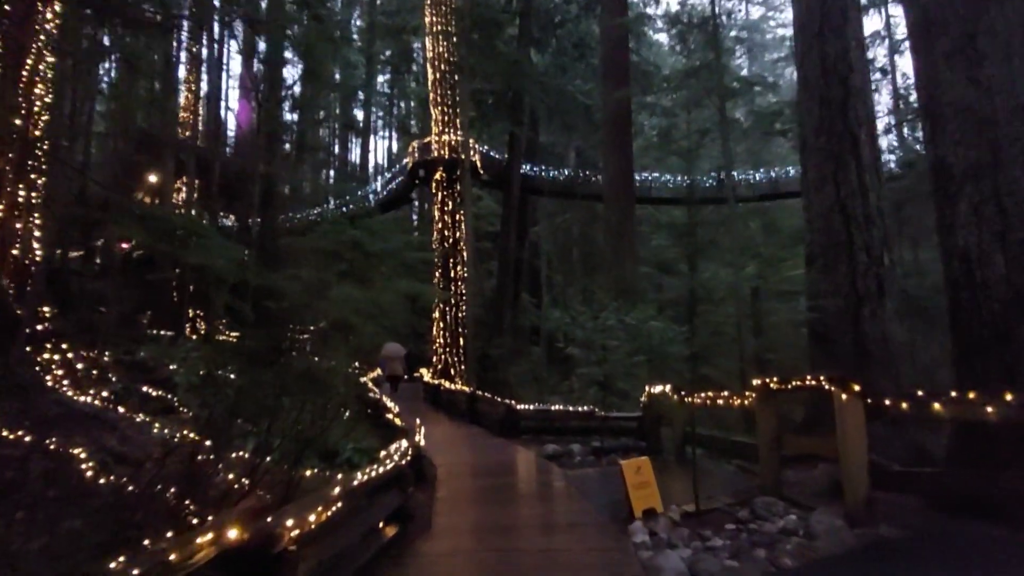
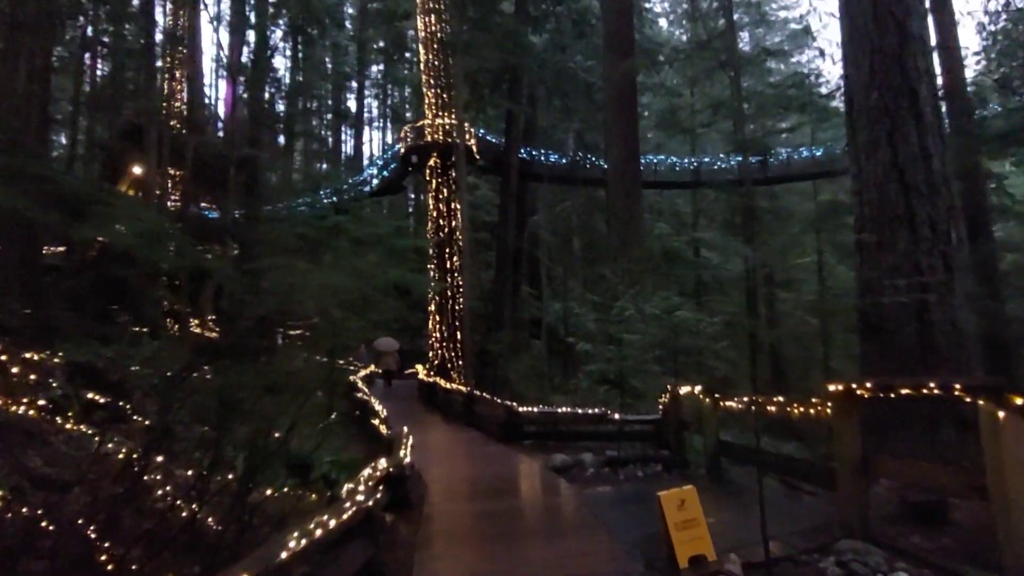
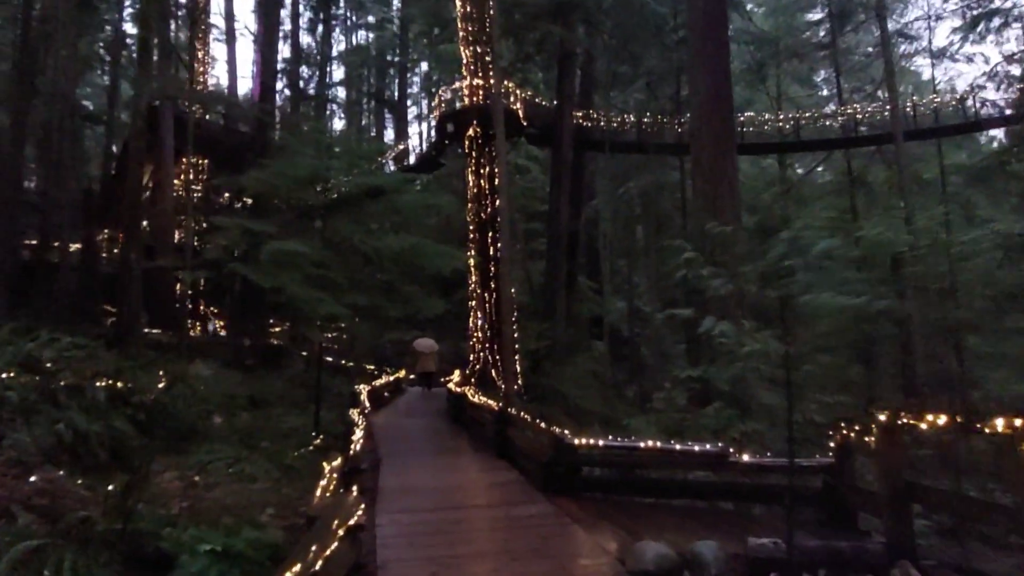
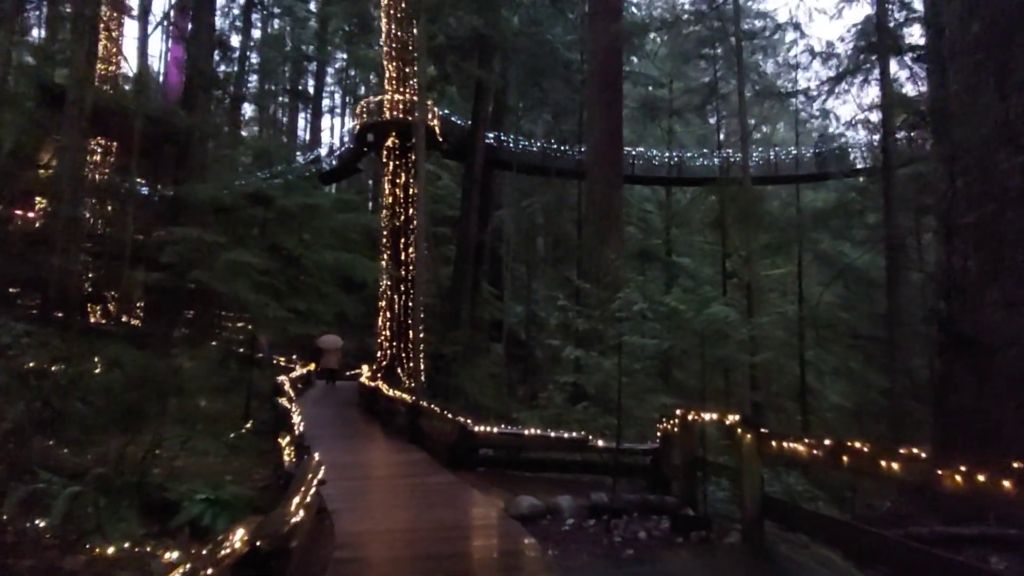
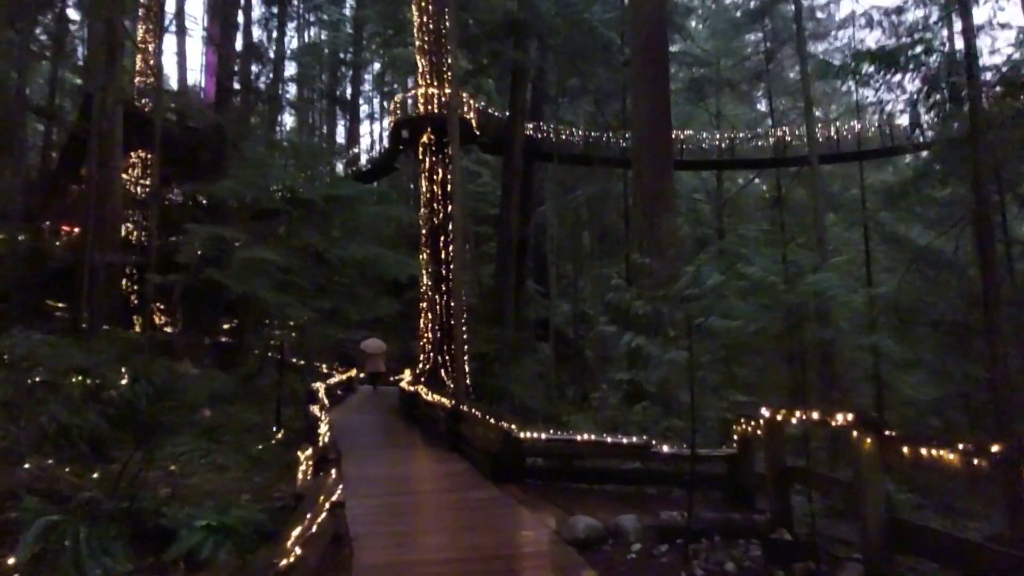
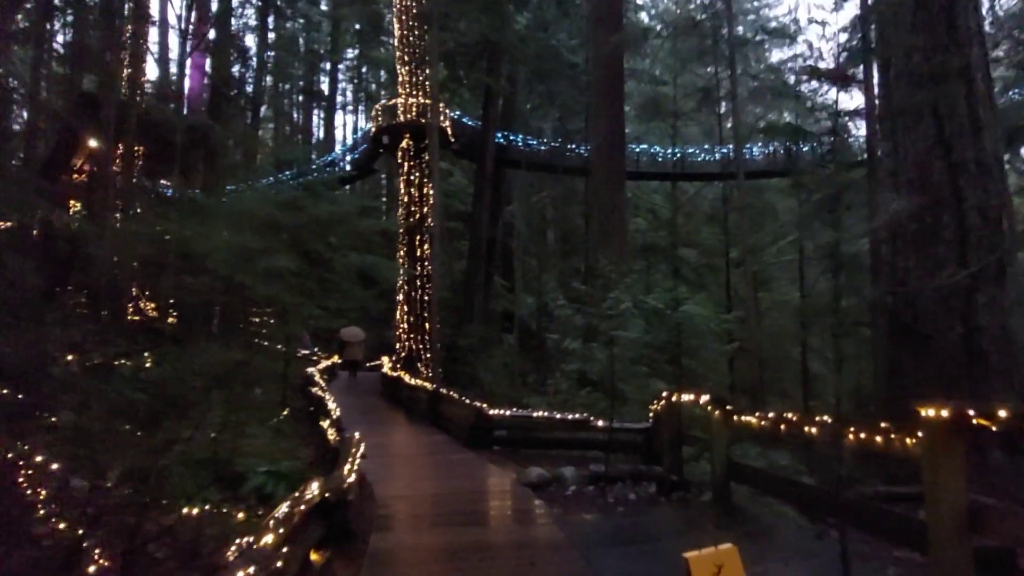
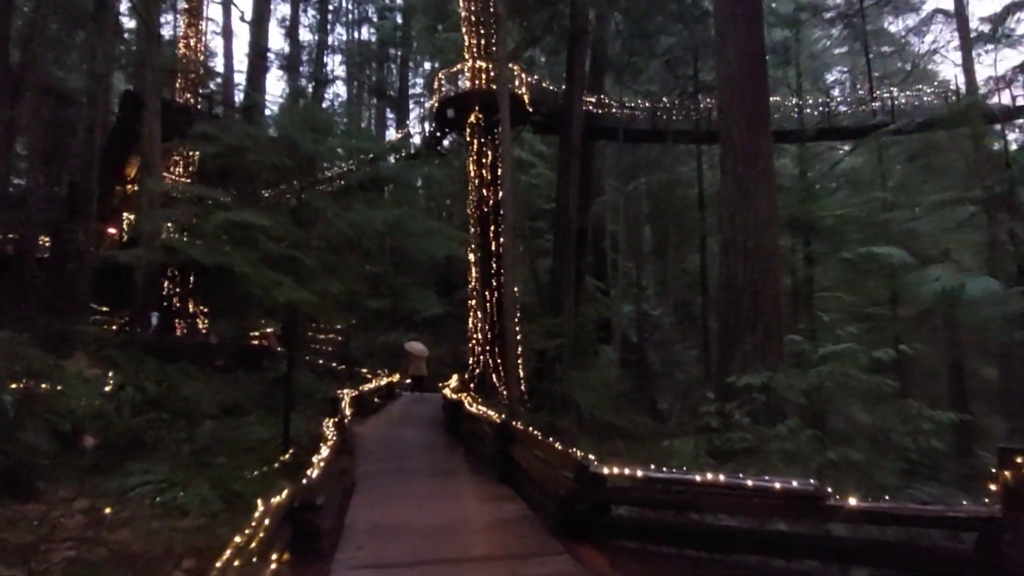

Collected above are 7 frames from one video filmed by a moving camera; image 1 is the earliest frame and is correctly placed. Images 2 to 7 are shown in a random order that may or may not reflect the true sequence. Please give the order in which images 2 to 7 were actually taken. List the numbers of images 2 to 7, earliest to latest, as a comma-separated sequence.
2, 6, 4, 5, 3, 7
